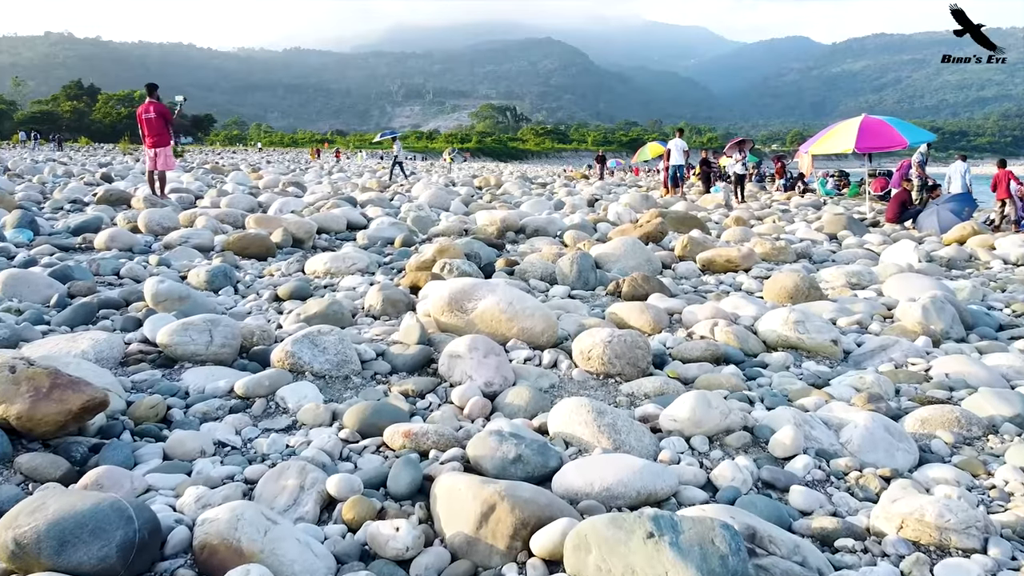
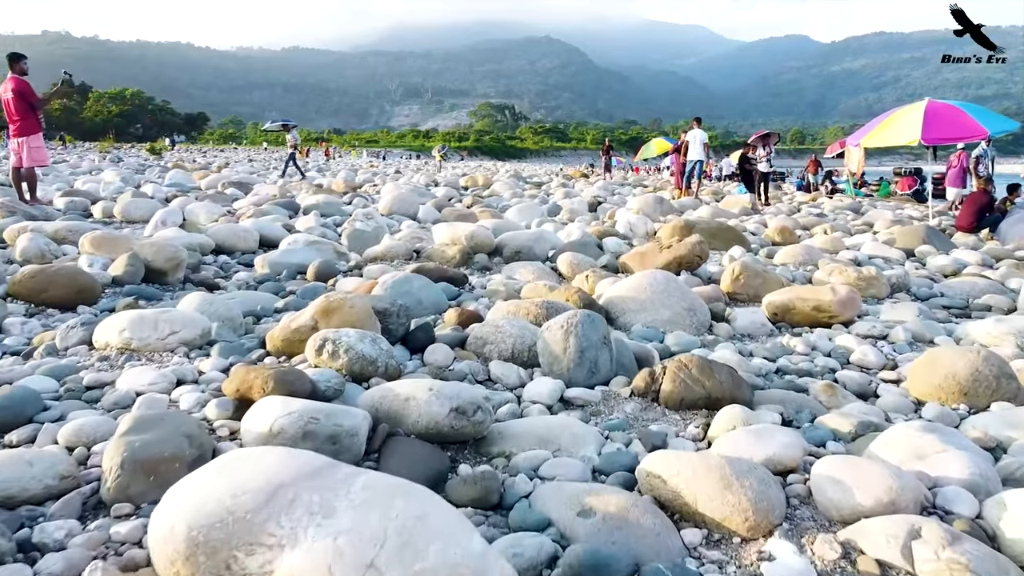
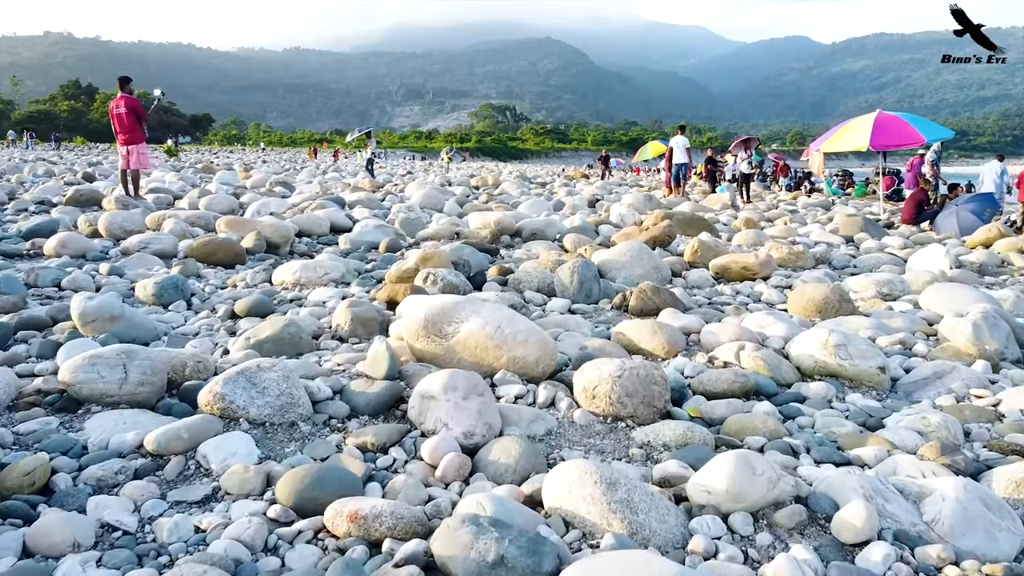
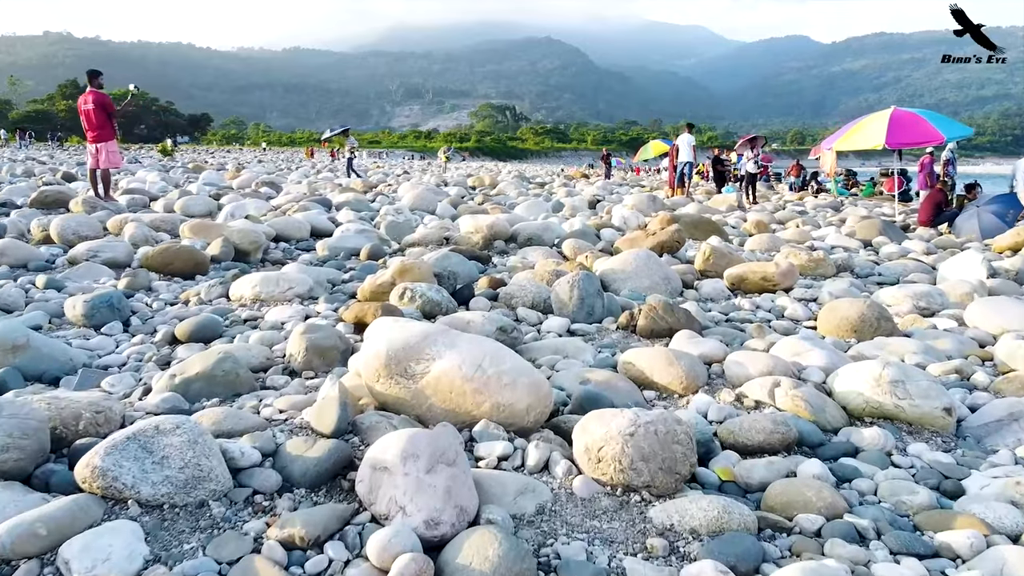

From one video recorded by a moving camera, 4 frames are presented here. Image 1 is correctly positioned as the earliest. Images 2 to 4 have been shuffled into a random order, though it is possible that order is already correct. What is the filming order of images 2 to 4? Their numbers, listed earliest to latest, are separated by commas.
3, 4, 2
